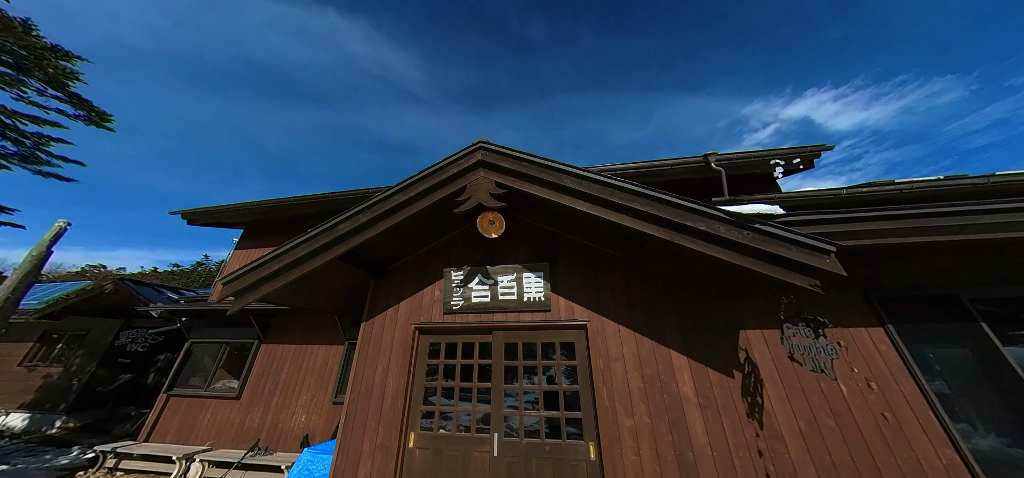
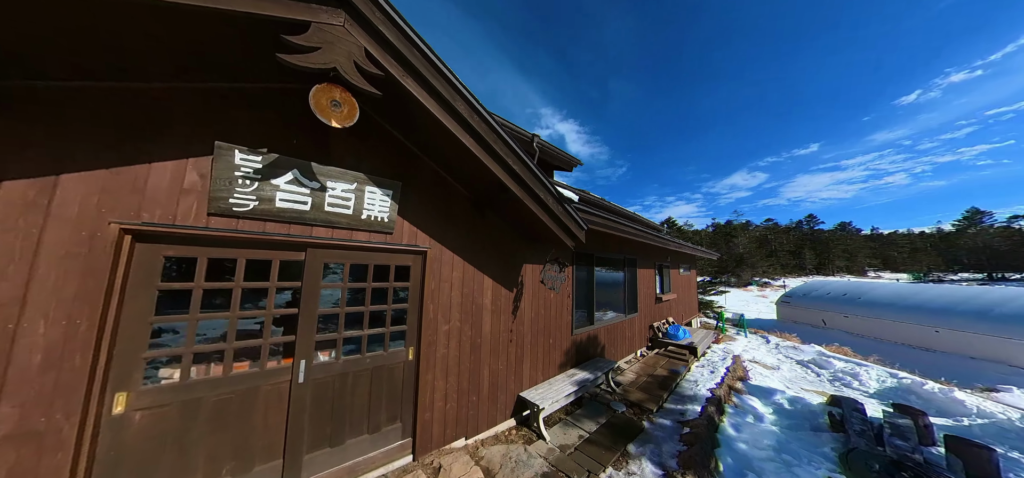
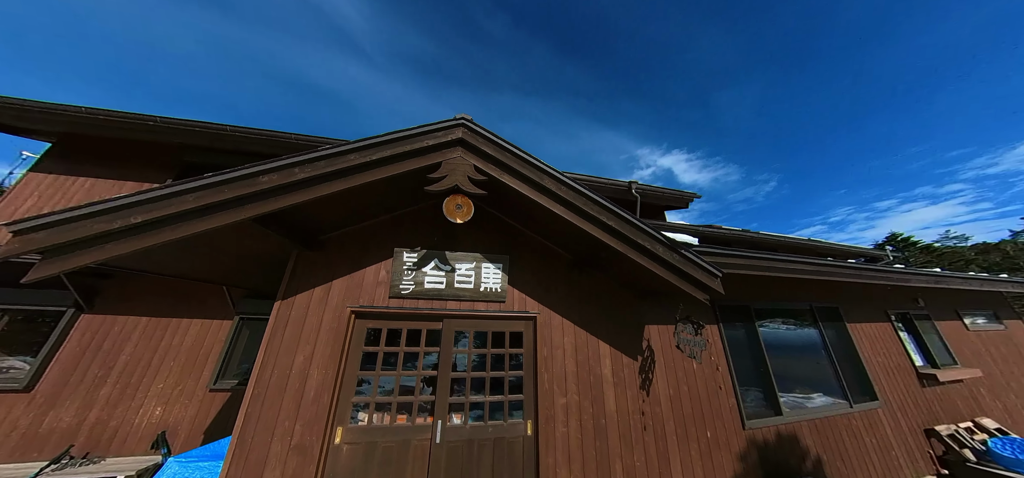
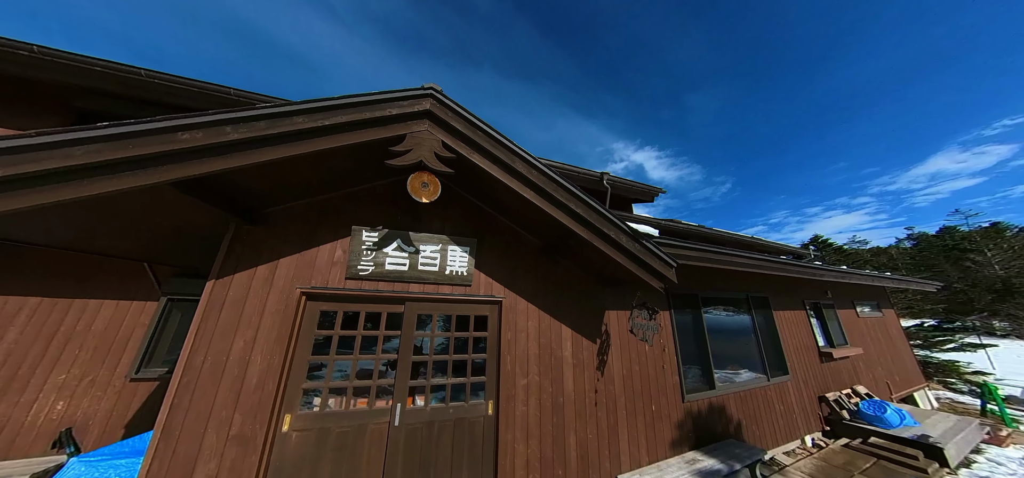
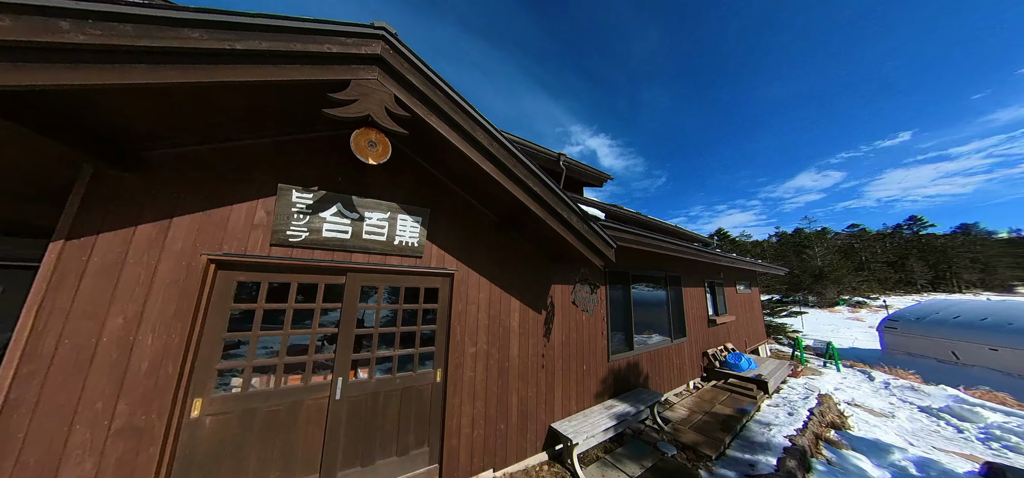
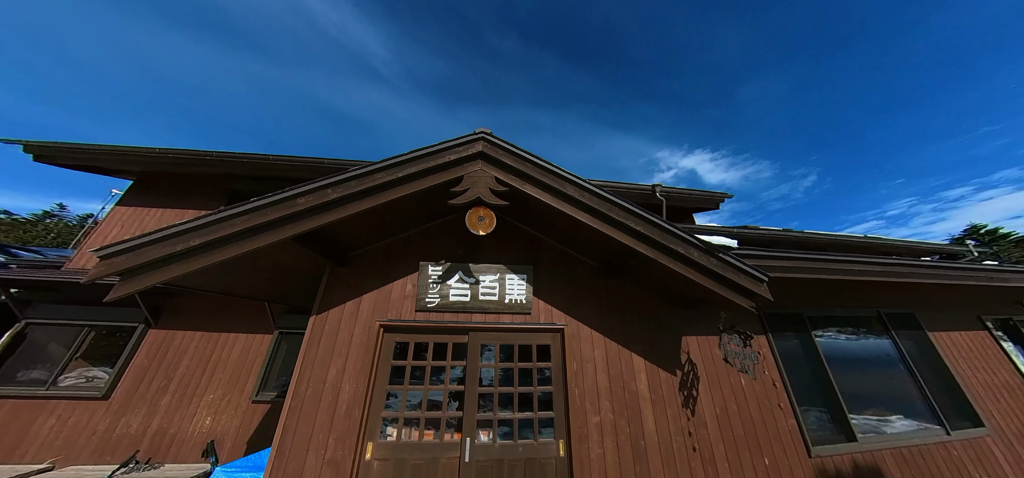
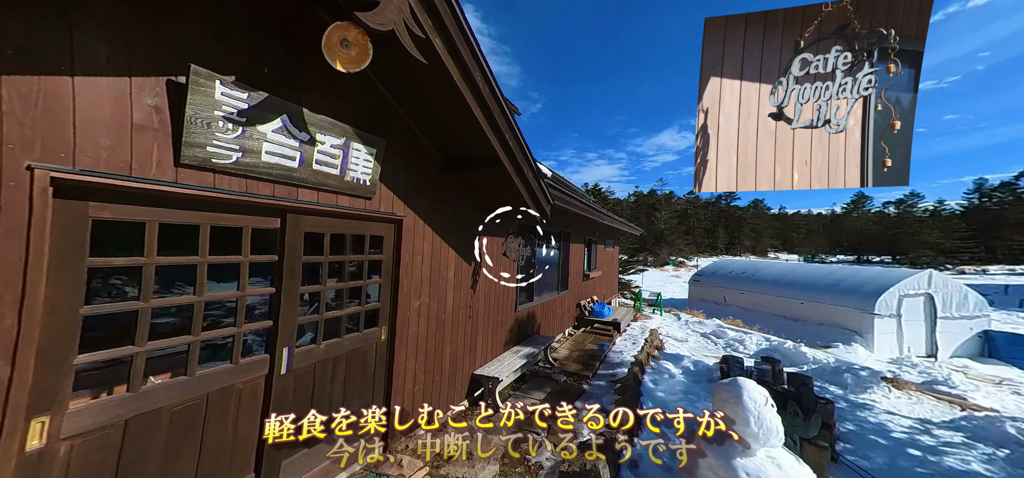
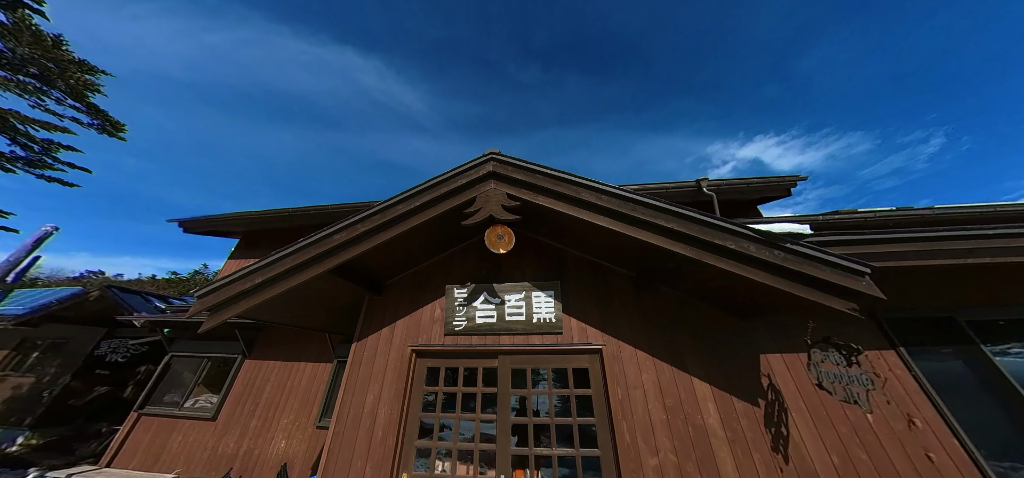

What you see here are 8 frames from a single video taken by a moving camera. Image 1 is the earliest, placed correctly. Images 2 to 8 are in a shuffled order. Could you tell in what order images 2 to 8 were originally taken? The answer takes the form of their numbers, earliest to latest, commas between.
8, 6, 3, 4, 5, 2, 7
